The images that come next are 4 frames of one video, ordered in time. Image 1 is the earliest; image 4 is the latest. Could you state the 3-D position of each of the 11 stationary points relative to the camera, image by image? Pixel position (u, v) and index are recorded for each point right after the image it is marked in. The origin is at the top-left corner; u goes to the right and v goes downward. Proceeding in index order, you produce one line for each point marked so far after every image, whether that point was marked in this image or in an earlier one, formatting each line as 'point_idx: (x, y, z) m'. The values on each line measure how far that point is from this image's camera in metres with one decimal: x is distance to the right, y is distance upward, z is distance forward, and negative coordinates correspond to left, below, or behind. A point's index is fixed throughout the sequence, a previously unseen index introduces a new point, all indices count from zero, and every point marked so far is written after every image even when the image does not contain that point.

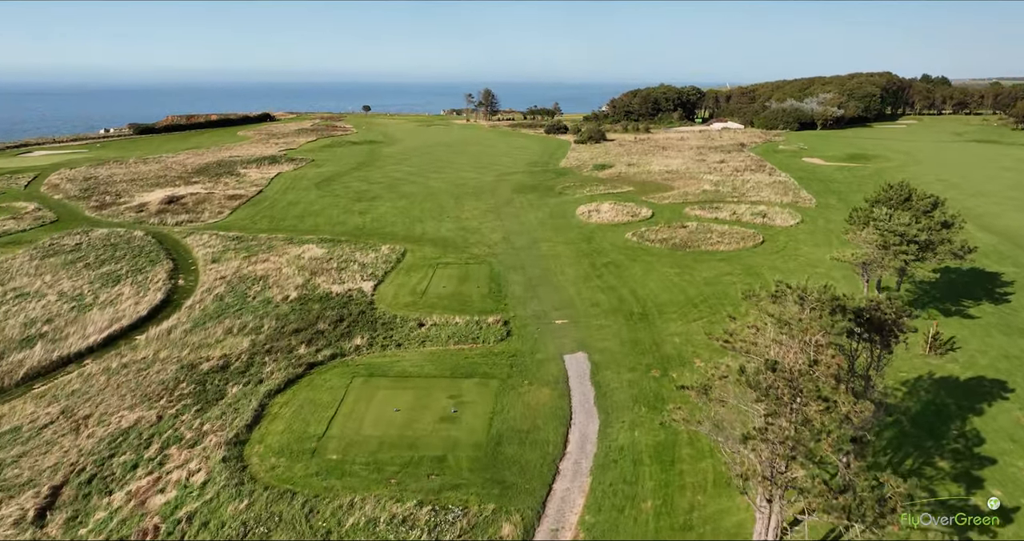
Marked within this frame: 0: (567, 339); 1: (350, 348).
0: (+1.2, -1.5, +15.4) m
1: (-3.5, -1.7, +15.4) m
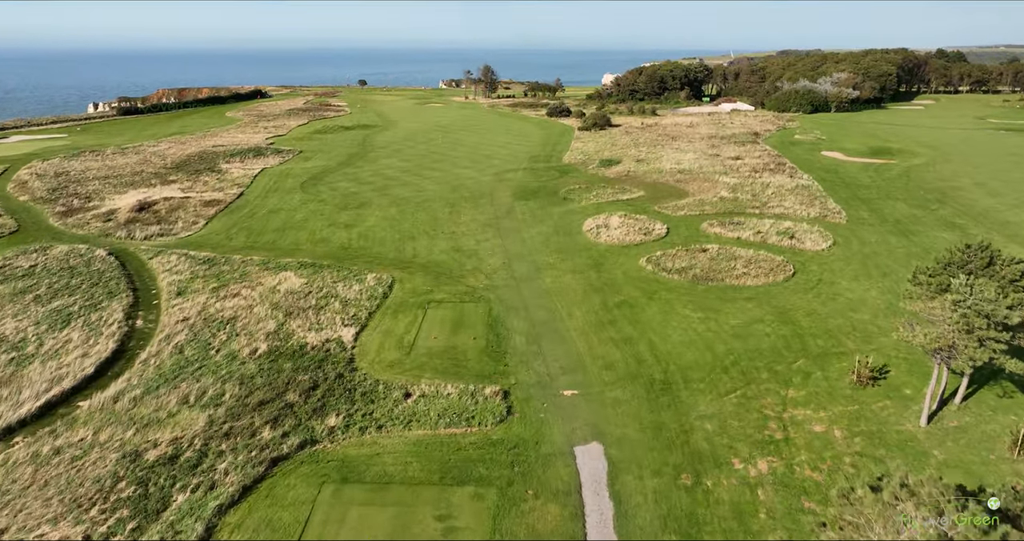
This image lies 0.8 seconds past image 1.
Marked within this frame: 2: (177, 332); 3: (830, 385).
0: (+1.2, -2.8, +13.1) m
1: (-3.5, -3.0, +13.1) m
2: (-8.4, -1.5, +17.7) m
3: (+6.3, -2.3, +14.0) m
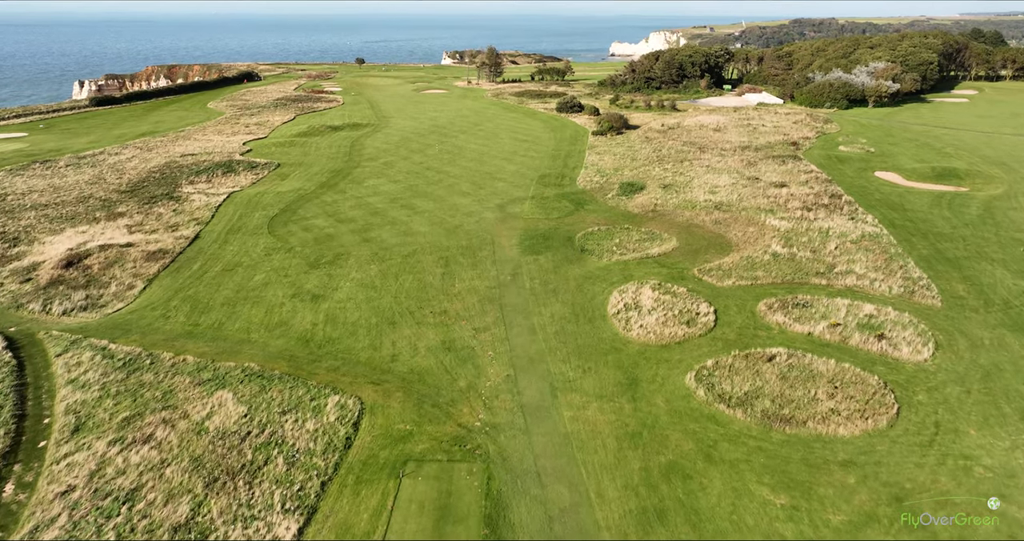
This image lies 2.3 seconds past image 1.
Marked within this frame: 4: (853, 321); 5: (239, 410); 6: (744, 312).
0: (+1.3, -6.0, +8.0) m
1: (-3.4, -6.1, +8.1) m
2: (-8.3, -4.4, +12.7) m
3: (+6.4, -5.4, +9.0) m
4: (+9.1, -1.3, +19.0) m
5: (-6.1, -3.1, +15.8) m
6: (+6.5, -1.2, +19.9) m
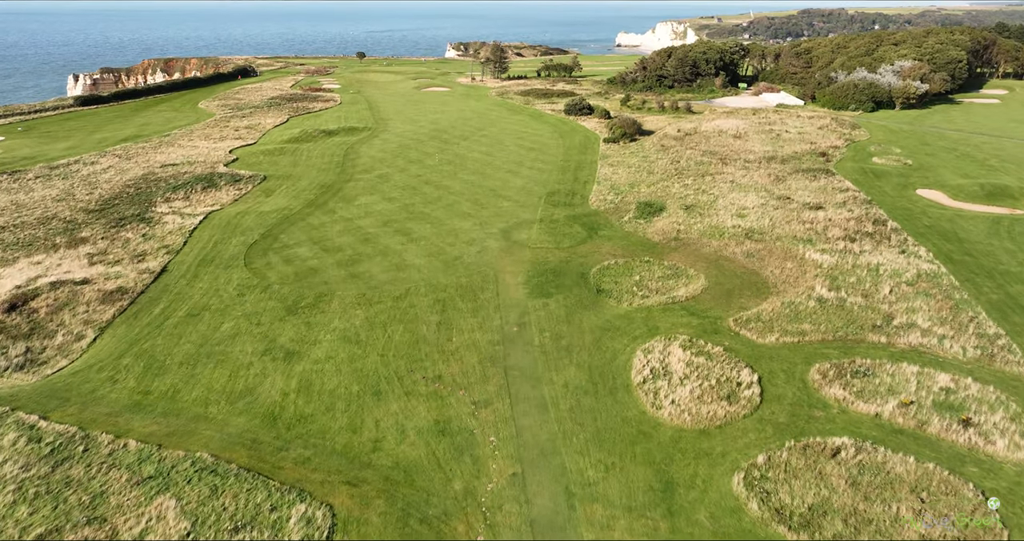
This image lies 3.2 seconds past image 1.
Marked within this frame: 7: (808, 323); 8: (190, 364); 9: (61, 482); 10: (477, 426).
0: (+1.4, -7.6, +5.0) m
1: (-3.4, -7.7, +5.1) m
2: (-8.2, -5.9, +9.7) m
3: (+6.5, -7.0, +5.9) m
4: (+9.3, -2.8, +15.8) m
5: (-5.9, -4.6, +12.8) m
6: (+6.7, -2.6, +16.8) m
7: (+8.2, -1.5, +19.6) m
8: (-8.4, -2.4, +18.5) m
9: (-8.9, -4.2, +14.1) m
10: (-0.8, -3.4, +15.5) m
